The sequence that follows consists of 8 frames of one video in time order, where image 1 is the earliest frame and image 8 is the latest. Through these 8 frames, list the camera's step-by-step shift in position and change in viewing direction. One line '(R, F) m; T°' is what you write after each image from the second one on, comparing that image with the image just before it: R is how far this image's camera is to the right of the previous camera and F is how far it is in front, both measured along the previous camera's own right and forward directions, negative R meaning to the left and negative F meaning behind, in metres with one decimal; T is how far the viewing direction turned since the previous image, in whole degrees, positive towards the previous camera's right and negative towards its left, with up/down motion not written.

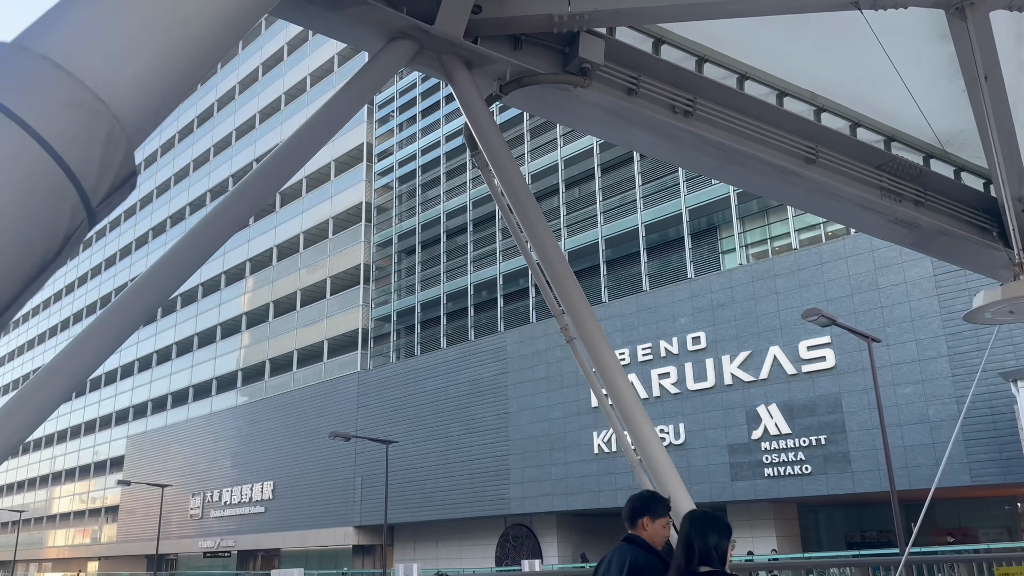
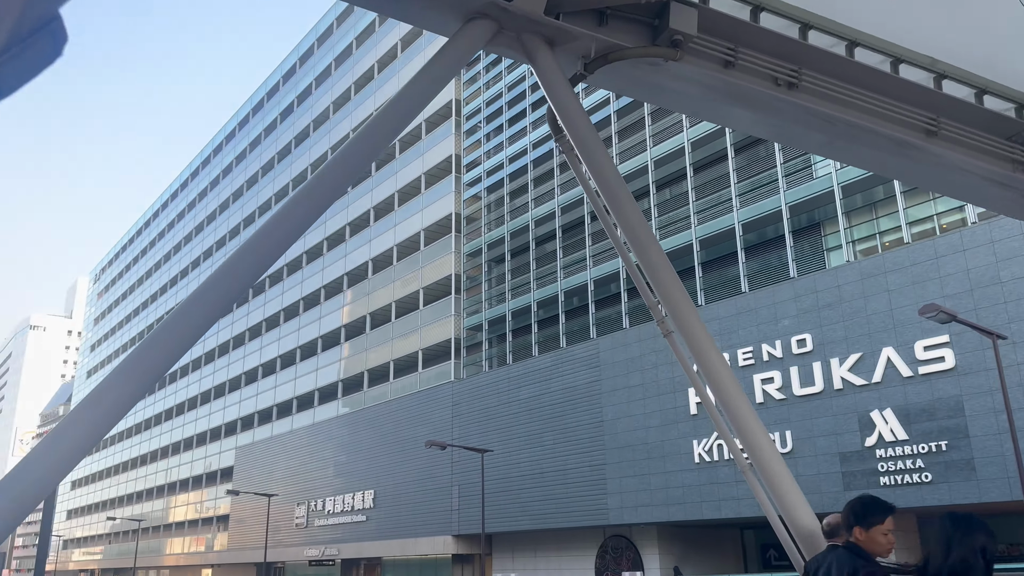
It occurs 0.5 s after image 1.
(0.0, +0.5) m; -6°
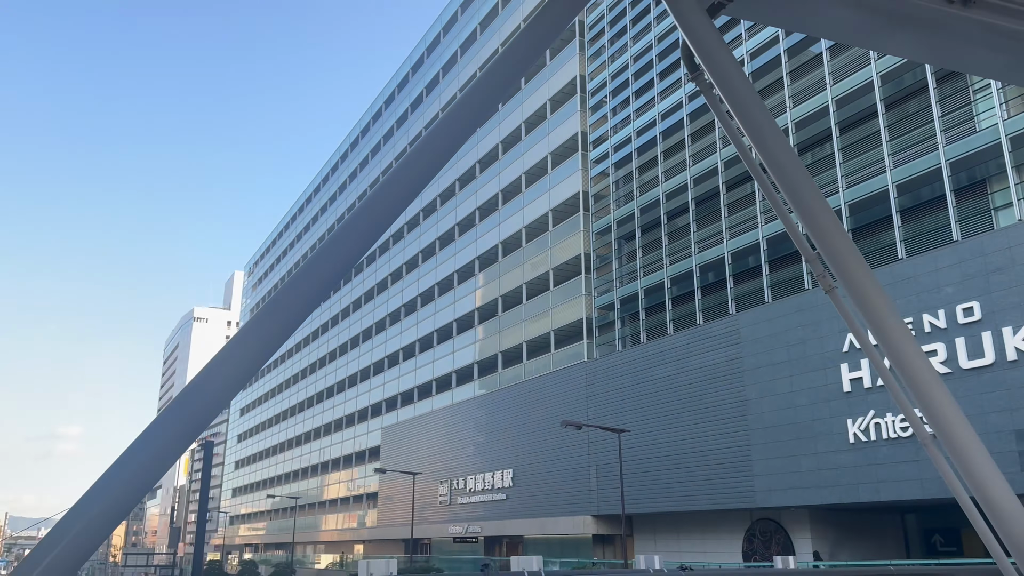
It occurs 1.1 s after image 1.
(0.0, +0.5) m; -9°
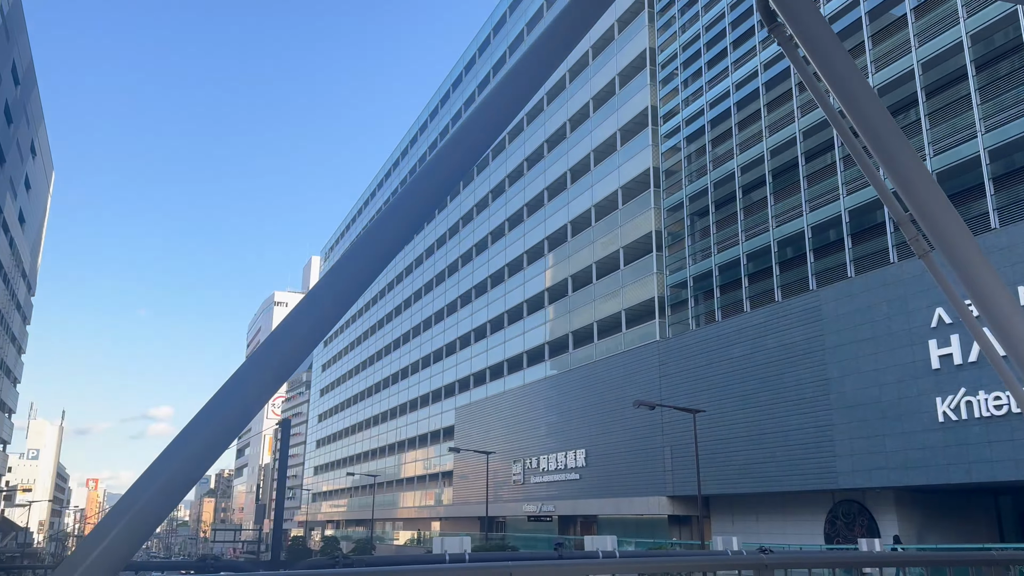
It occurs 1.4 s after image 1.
(0.0, +0.1) m; -5°
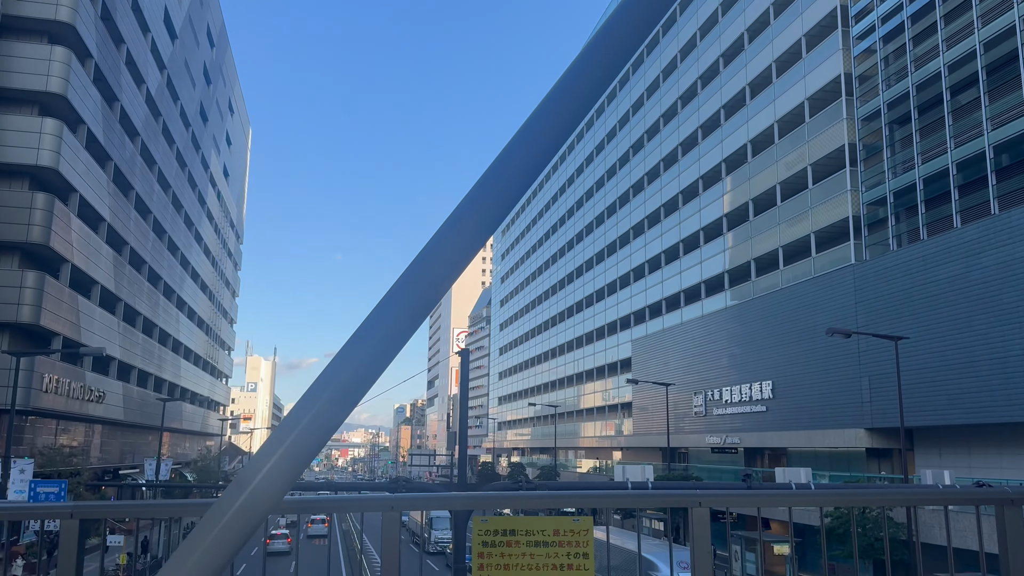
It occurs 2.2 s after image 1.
(0.0, +0.4) m; -12°
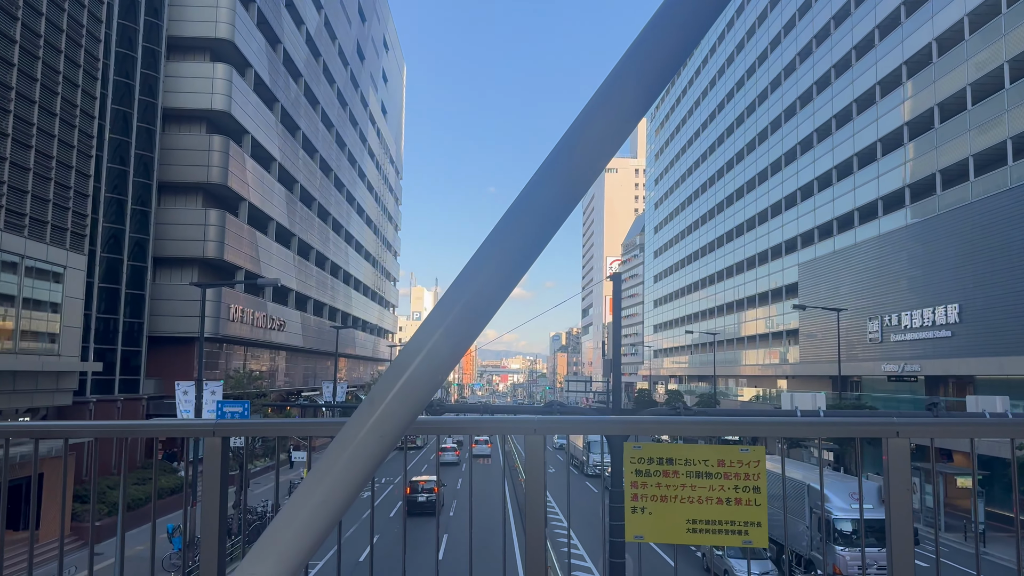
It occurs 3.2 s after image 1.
(0.0, +0.3) m; -11°
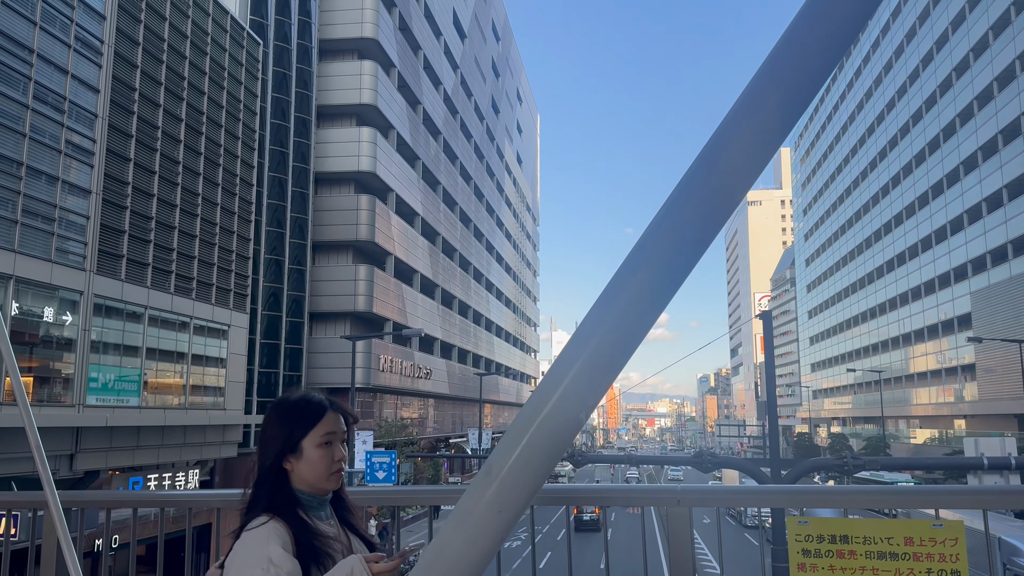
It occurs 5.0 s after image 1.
(0.0, +0.2) m; -10°
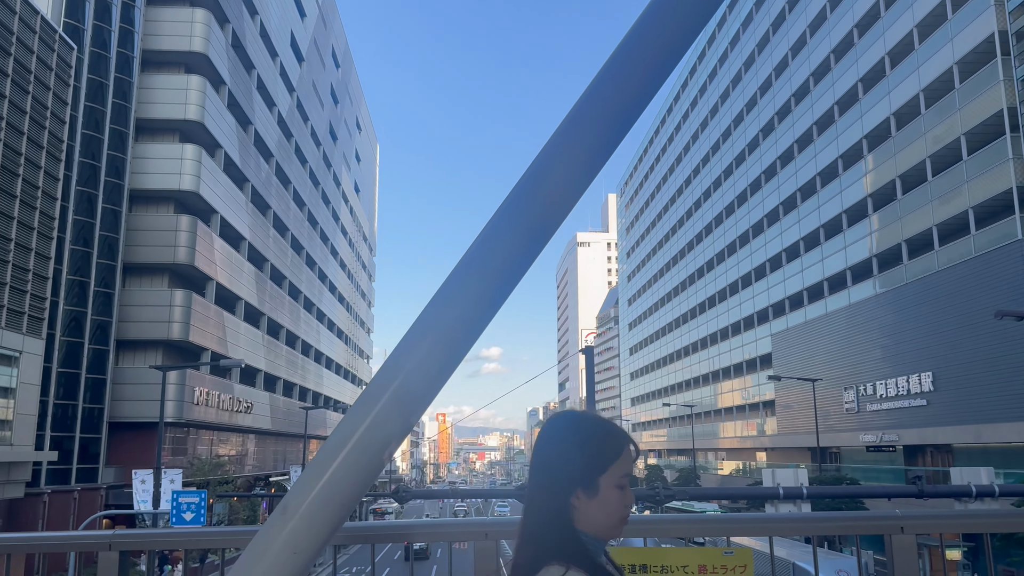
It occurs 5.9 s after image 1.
(+0.1, 0.0) m; +12°
